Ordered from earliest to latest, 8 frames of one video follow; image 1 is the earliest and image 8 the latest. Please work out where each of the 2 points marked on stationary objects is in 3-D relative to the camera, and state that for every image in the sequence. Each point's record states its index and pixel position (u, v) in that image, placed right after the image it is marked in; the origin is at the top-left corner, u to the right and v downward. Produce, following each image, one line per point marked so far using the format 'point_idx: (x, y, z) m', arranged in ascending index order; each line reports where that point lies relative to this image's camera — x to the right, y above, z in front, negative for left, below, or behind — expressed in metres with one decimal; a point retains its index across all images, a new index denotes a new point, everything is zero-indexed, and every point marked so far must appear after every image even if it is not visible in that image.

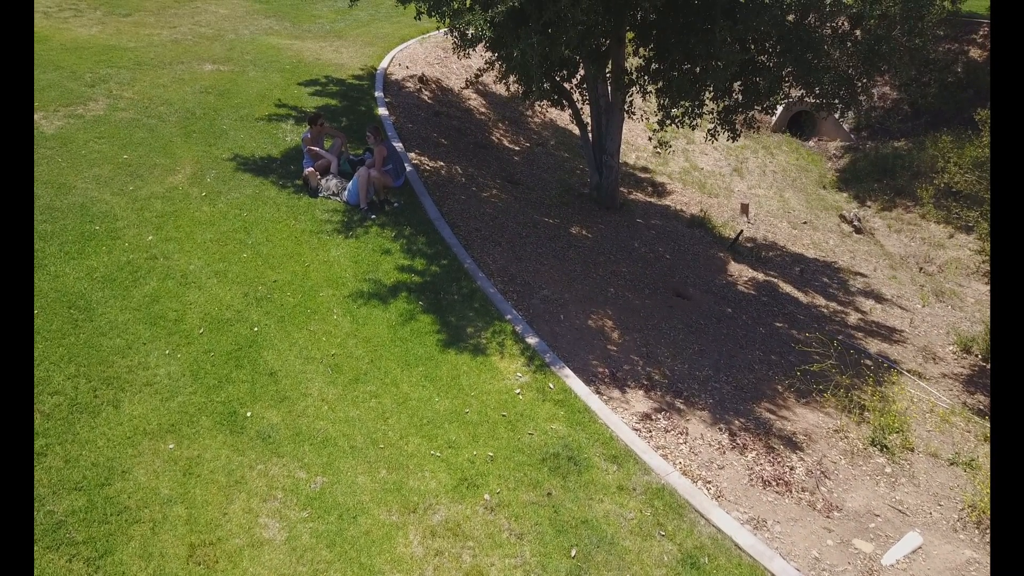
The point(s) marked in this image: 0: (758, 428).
0: (+1.8, -1.0, +5.8) m
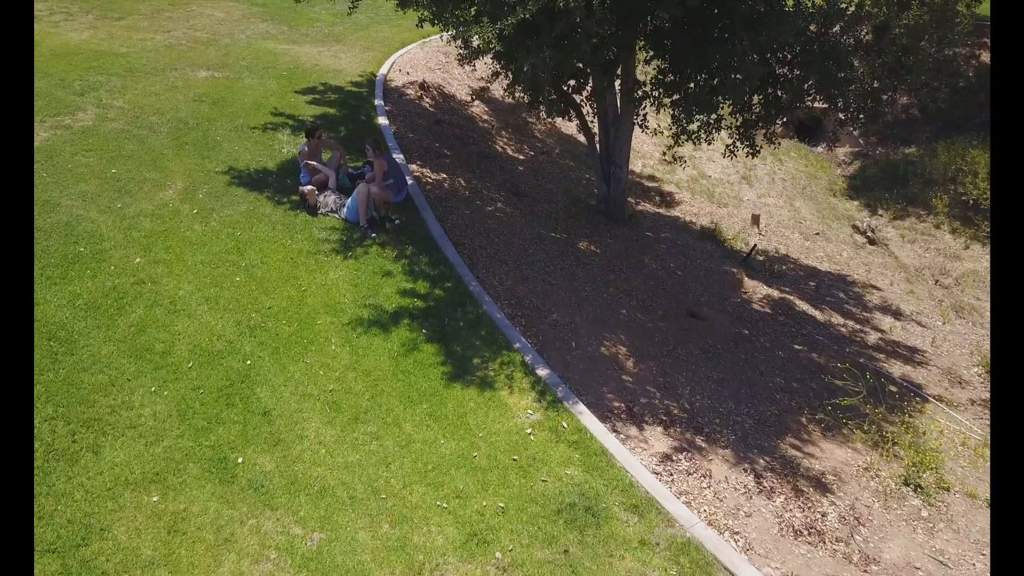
0: (+1.9, -1.3, +5.4) m
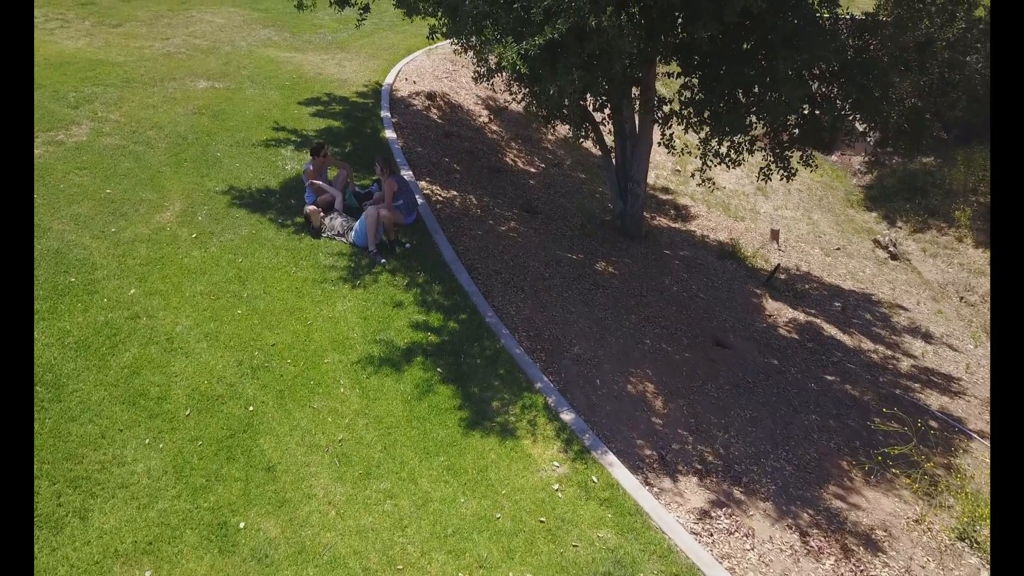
0: (+2.0, -1.5, +5.0) m
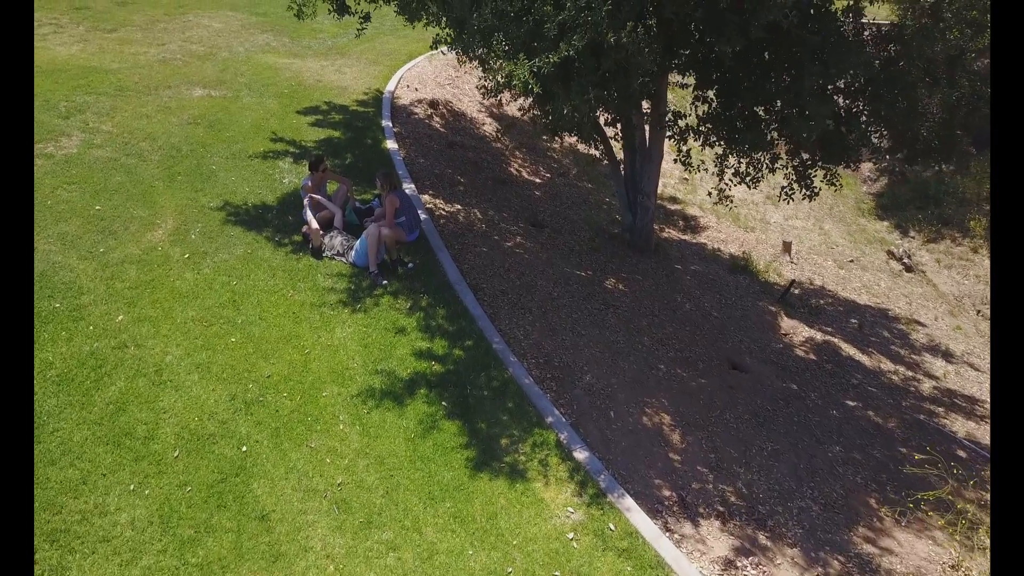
0: (+2.1, -1.7, +4.7) m
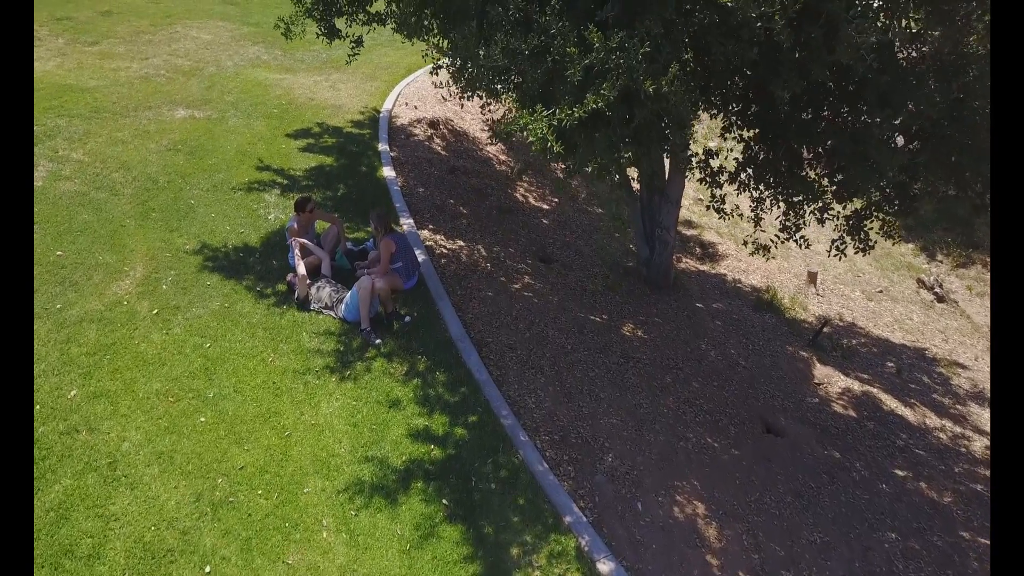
0: (+2.2, -2.2, +4.0) m
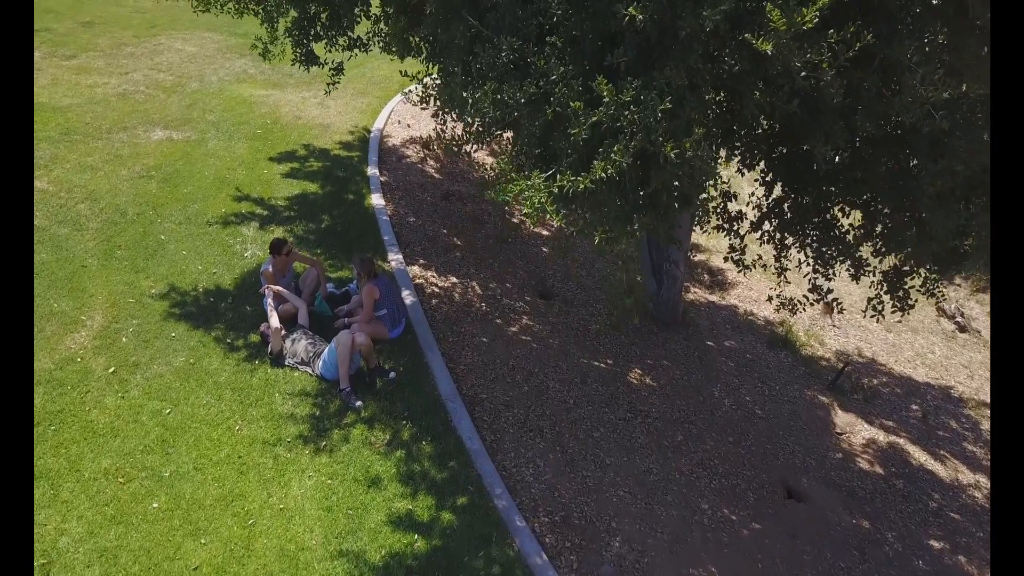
0: (+2.1, -2.5, +3.4) m
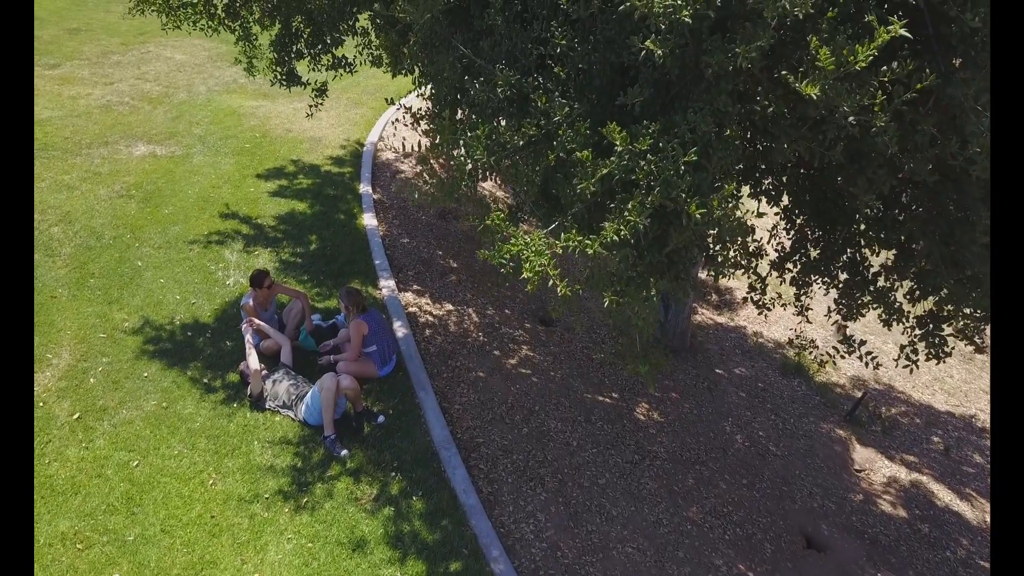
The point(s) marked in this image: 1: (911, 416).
0: (+2.1, -2.8, +2.9) m
1: (+4.1, -1.3, +8.0) m
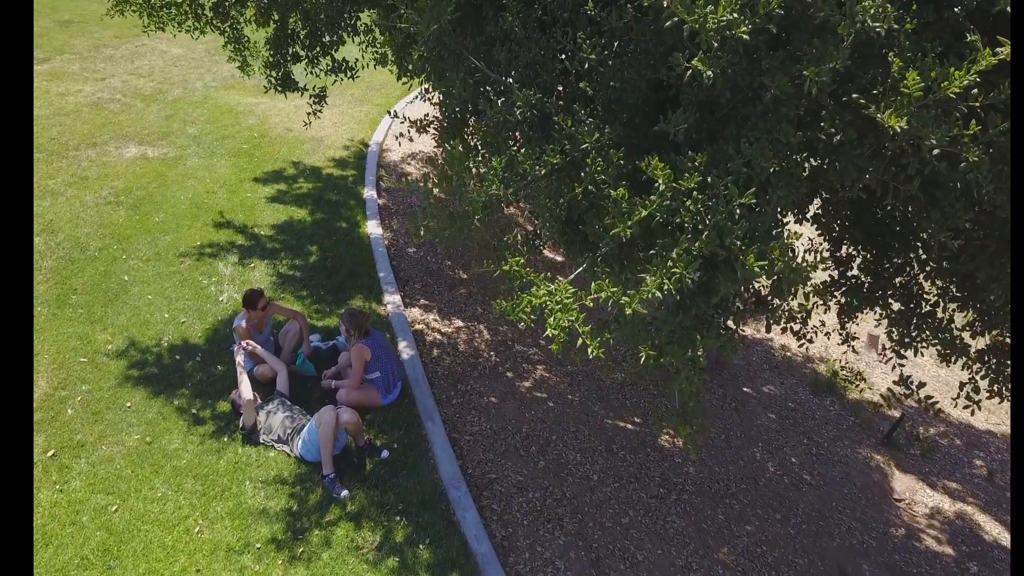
0: (+2.2, -2.9, +2.5) m
1: (+4.2, -1.4, +7.5) m
